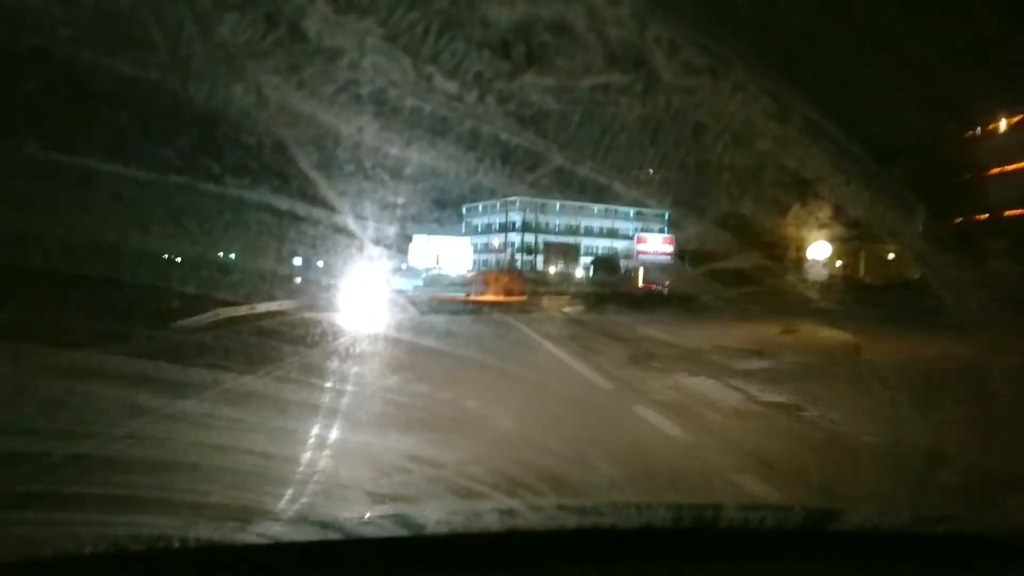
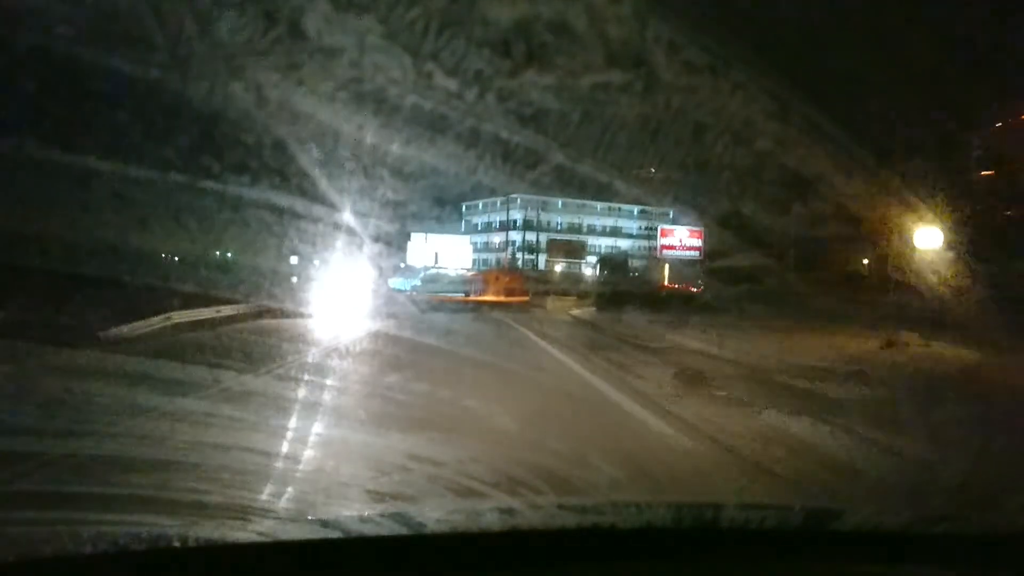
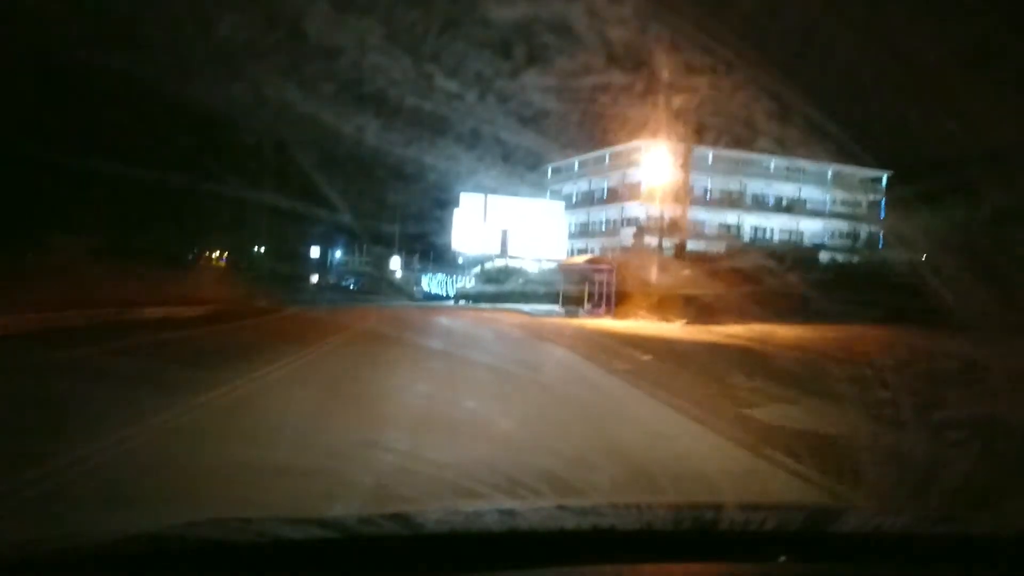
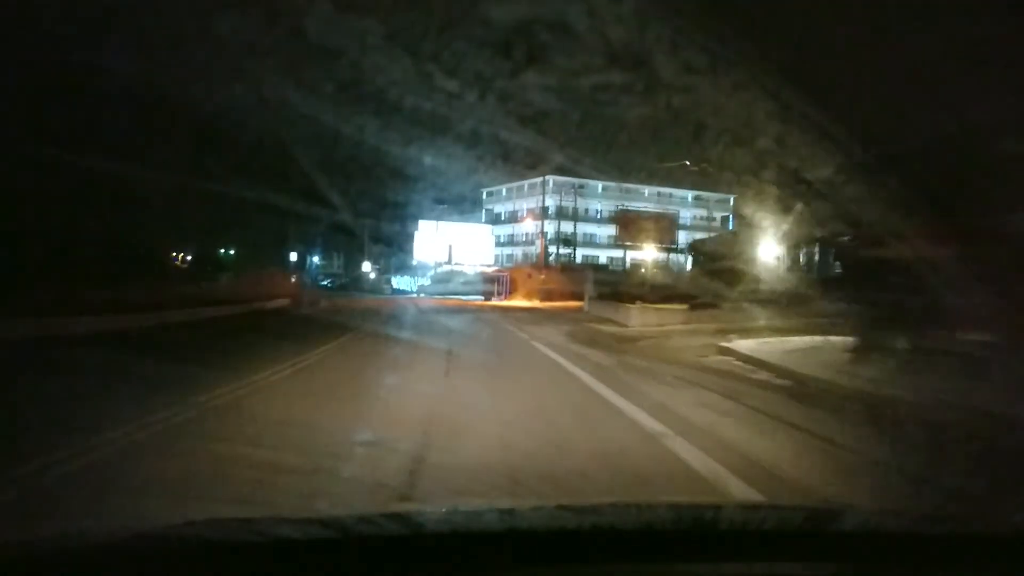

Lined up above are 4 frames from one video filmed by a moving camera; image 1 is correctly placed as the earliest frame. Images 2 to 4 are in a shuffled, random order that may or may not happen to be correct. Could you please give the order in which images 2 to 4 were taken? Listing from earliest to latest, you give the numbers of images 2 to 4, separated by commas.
2, 4, 3
